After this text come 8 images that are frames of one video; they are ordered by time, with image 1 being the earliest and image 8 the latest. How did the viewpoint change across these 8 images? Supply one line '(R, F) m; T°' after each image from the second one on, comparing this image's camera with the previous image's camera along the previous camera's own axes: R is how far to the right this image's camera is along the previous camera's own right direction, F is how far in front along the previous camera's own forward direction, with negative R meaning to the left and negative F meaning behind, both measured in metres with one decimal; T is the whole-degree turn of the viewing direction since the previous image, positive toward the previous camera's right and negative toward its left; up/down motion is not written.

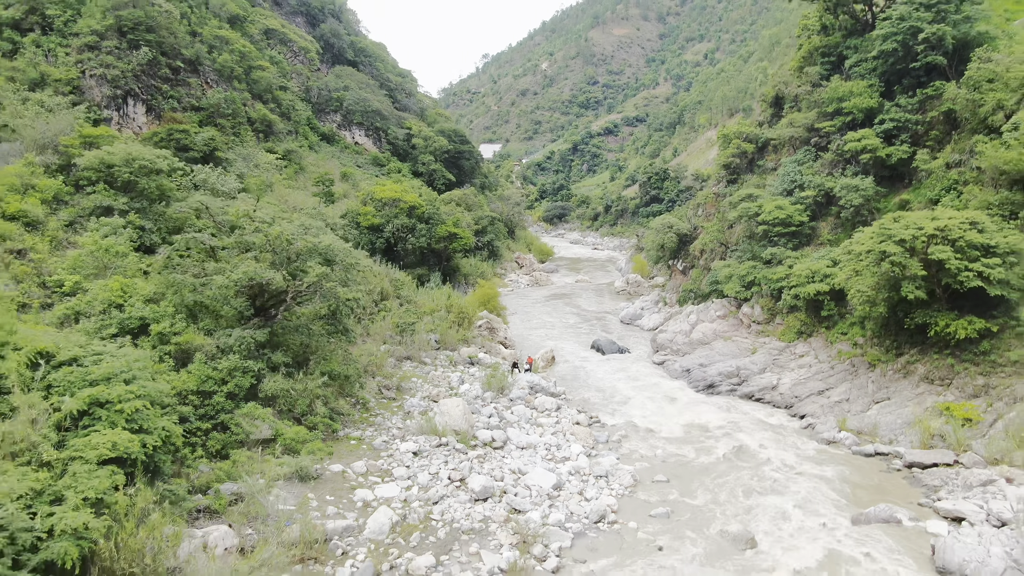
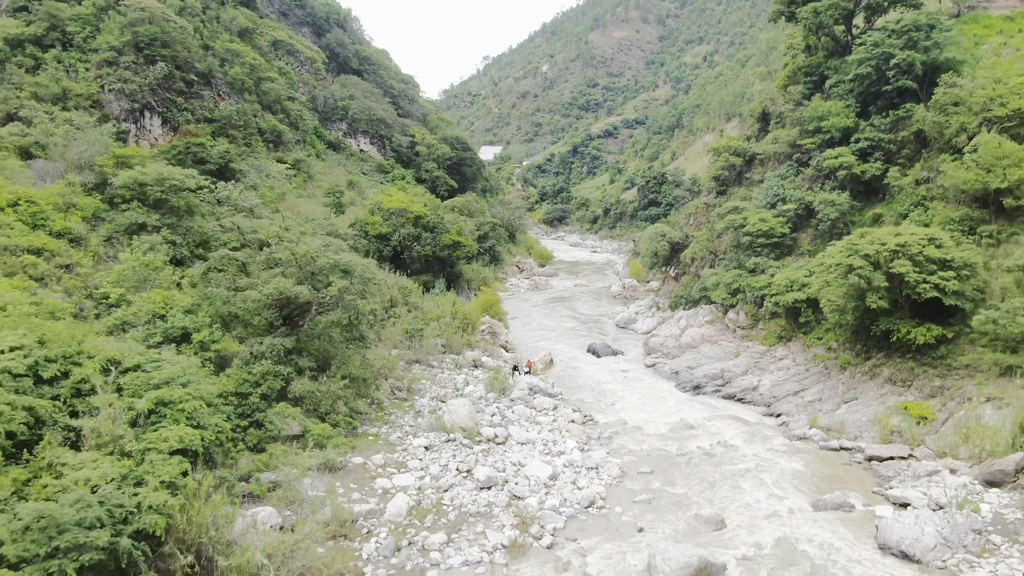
(0.0, -0.9) m; 0°
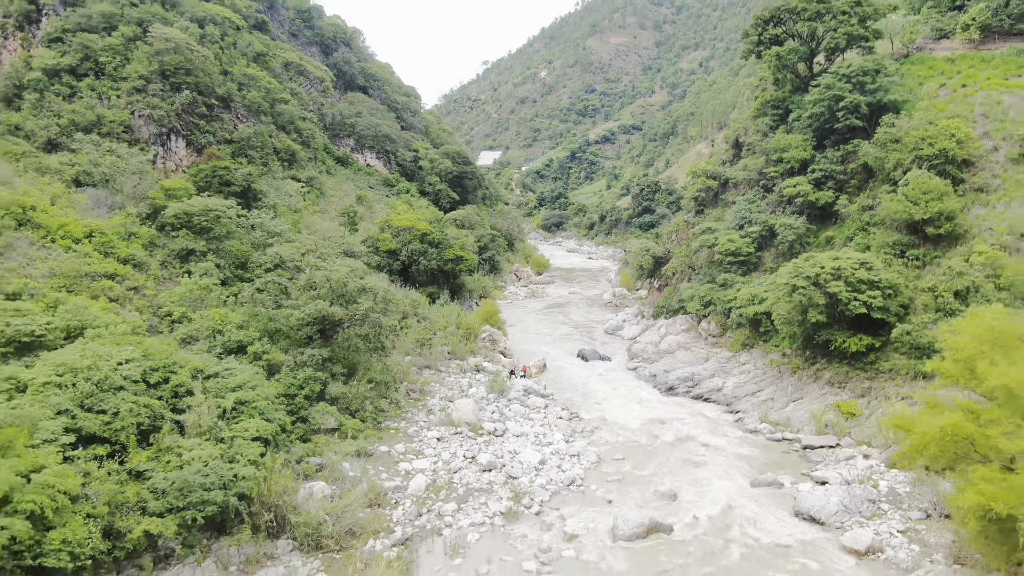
(0.0, -1.8) m; 0°
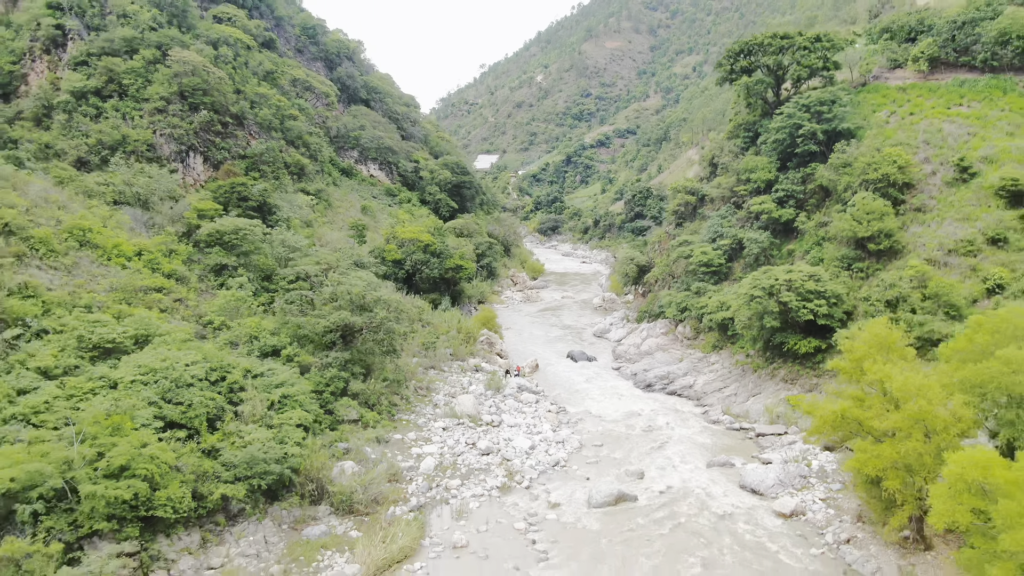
(+0.1, -1.8) m; 0°
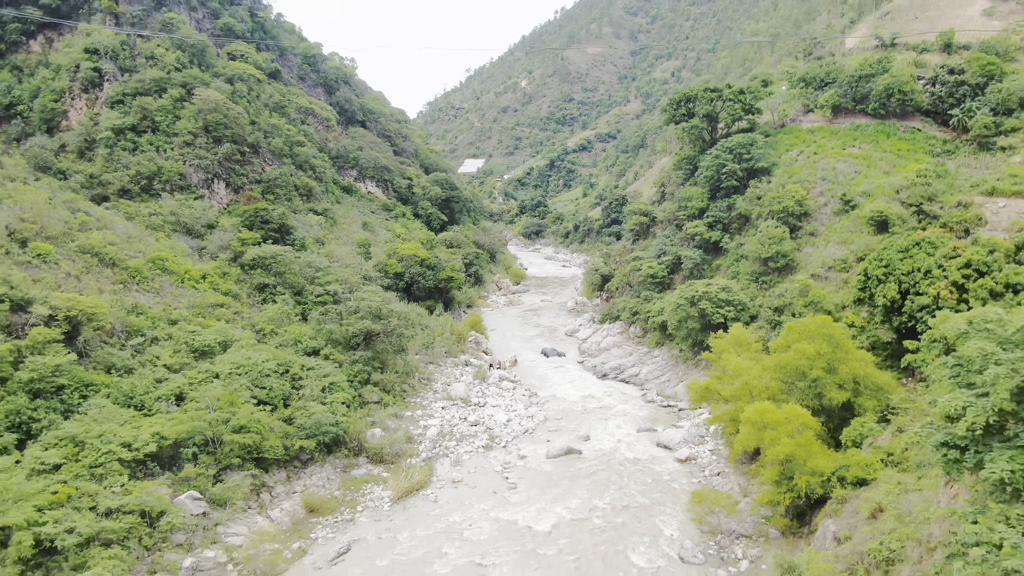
(+0.2, -4.0) m; +1°
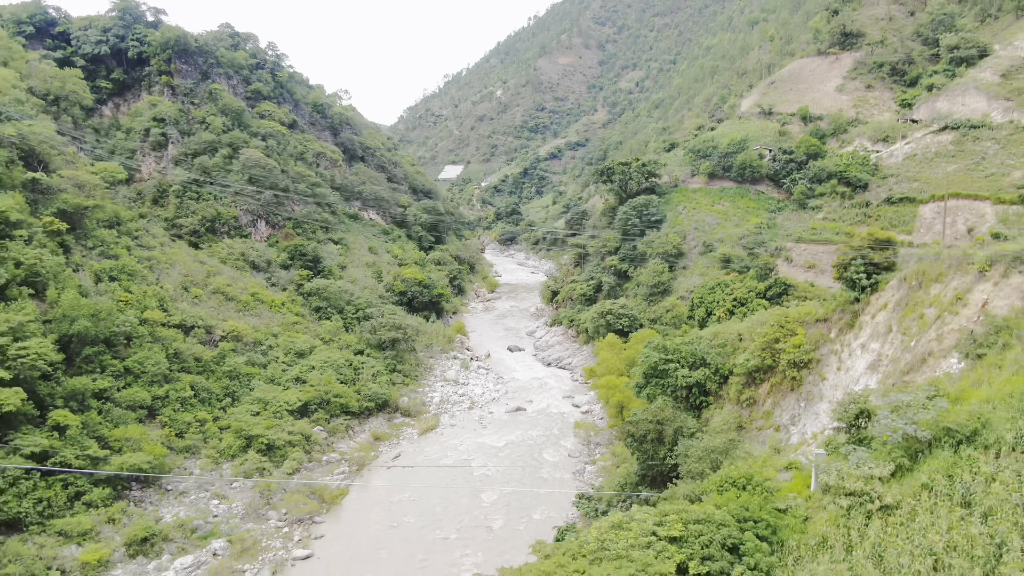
(+0.3, -9.3) m; +1°
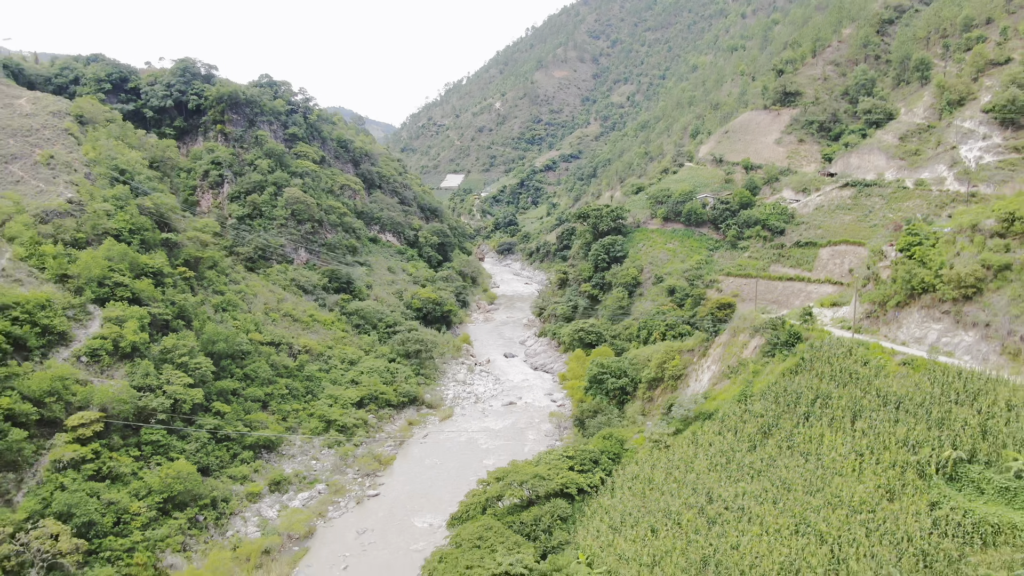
(+0.1, -8.3) m; 0°
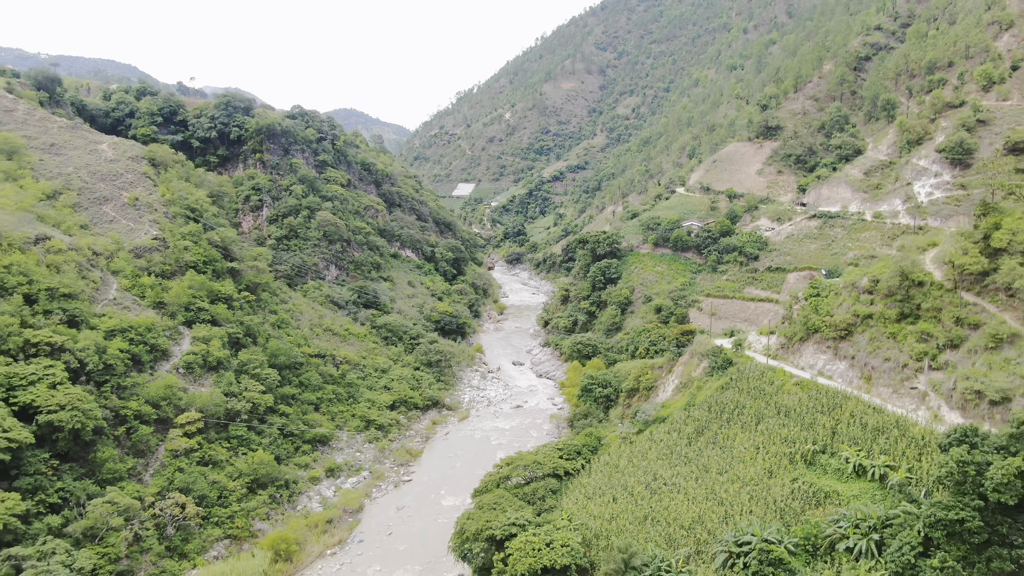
(0.0, -5.5) m; -1°
